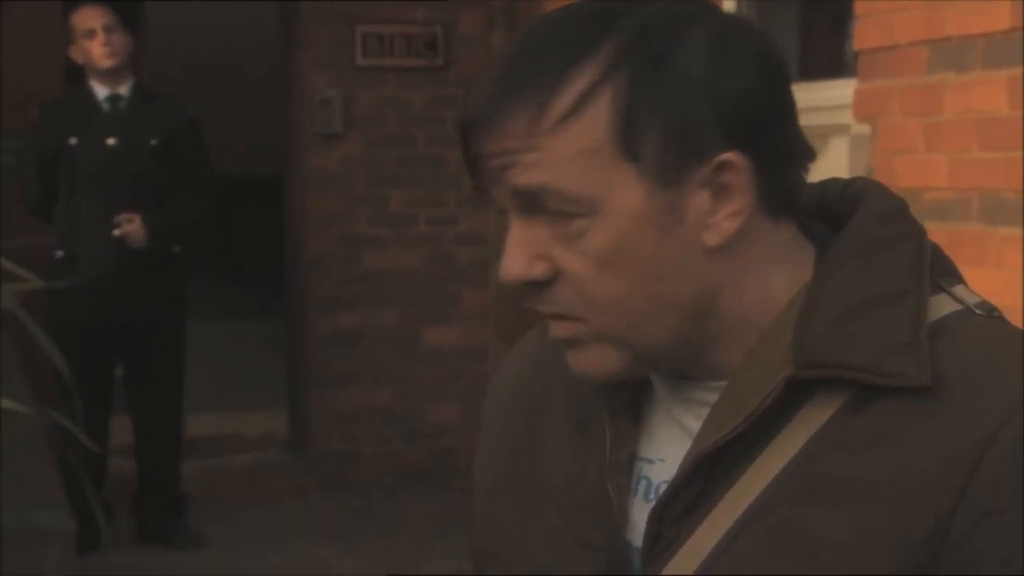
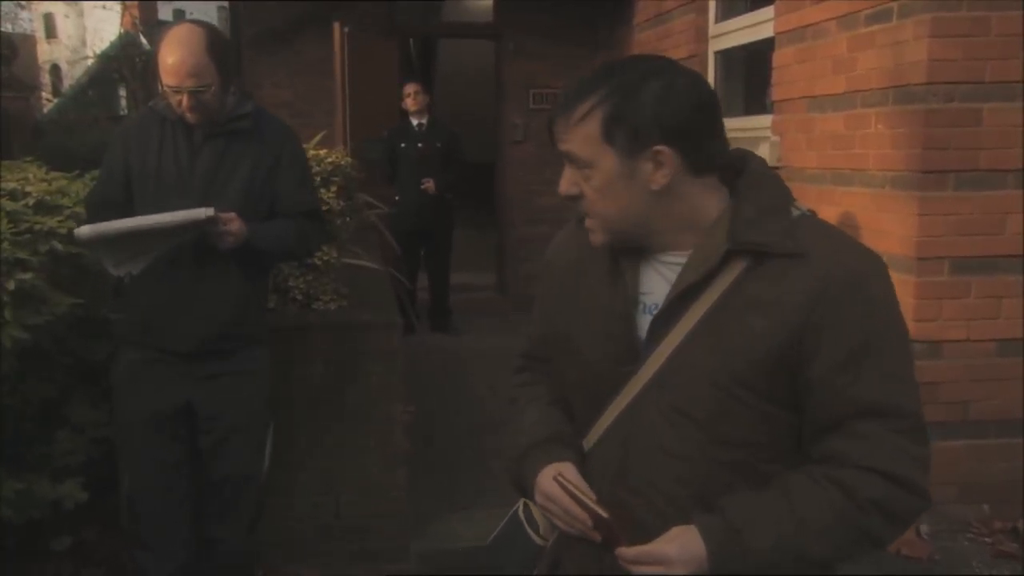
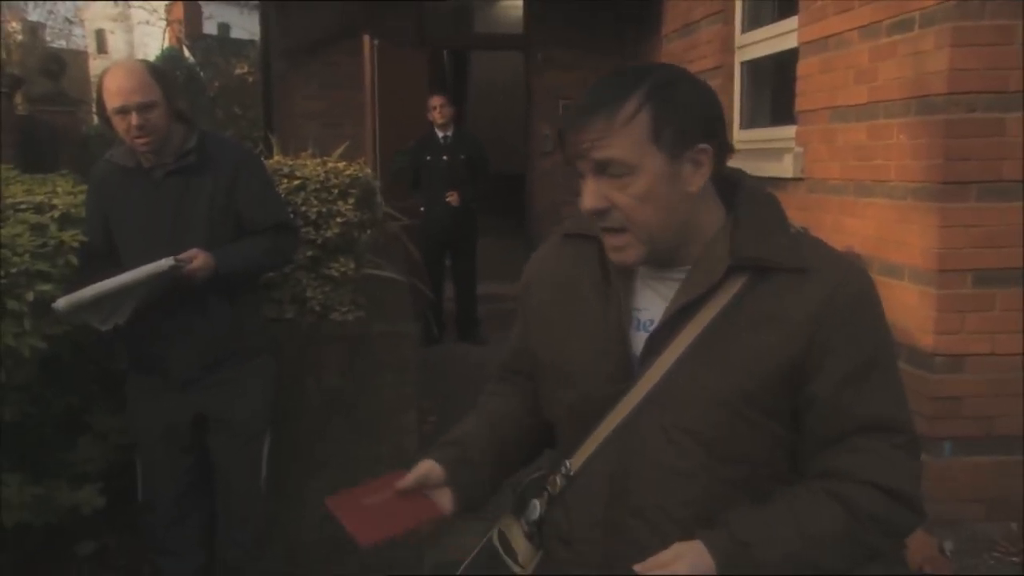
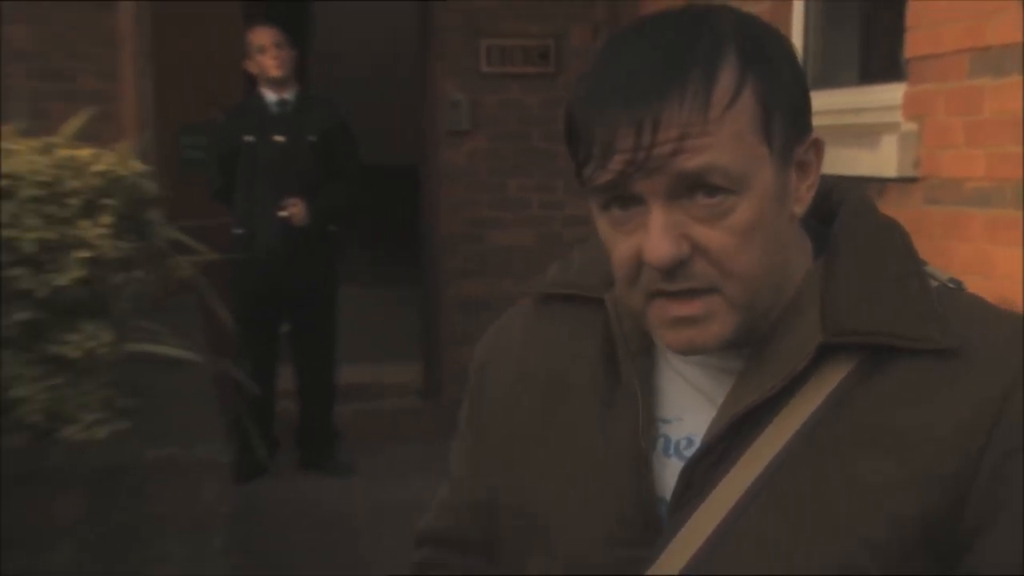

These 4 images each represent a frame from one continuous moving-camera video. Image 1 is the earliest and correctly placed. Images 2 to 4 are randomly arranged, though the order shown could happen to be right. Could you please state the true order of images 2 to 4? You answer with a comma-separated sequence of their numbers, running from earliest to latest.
4, 3, 2
